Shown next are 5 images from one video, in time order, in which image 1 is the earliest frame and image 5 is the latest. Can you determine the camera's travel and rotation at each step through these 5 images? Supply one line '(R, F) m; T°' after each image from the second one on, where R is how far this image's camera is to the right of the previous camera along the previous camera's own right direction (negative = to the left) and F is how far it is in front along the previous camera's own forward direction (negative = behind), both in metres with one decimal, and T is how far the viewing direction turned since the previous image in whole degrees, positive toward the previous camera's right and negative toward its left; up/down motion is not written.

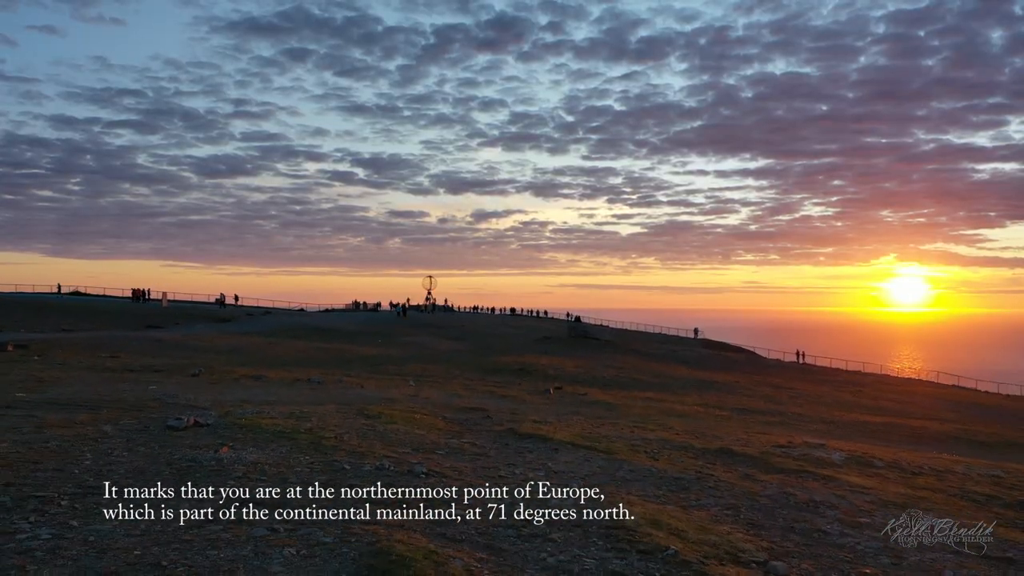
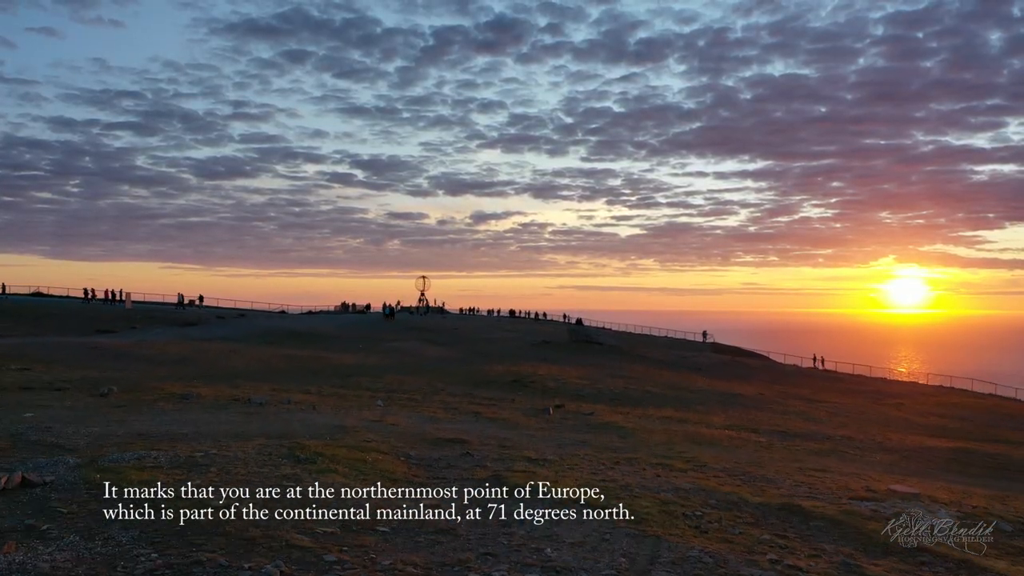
(+0.3, +5.0) m; 0°
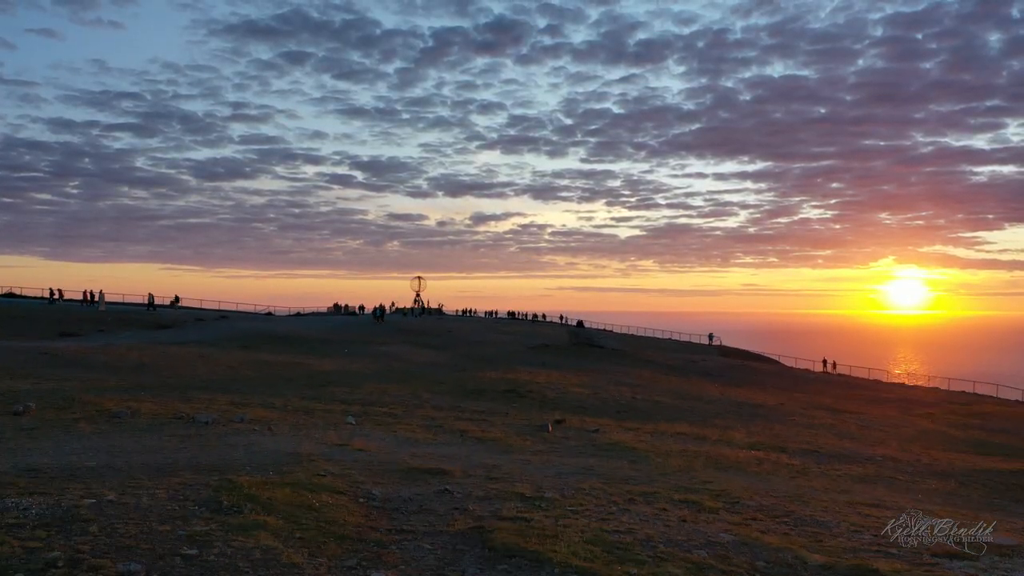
(+0.2, +3.2) m; 0°
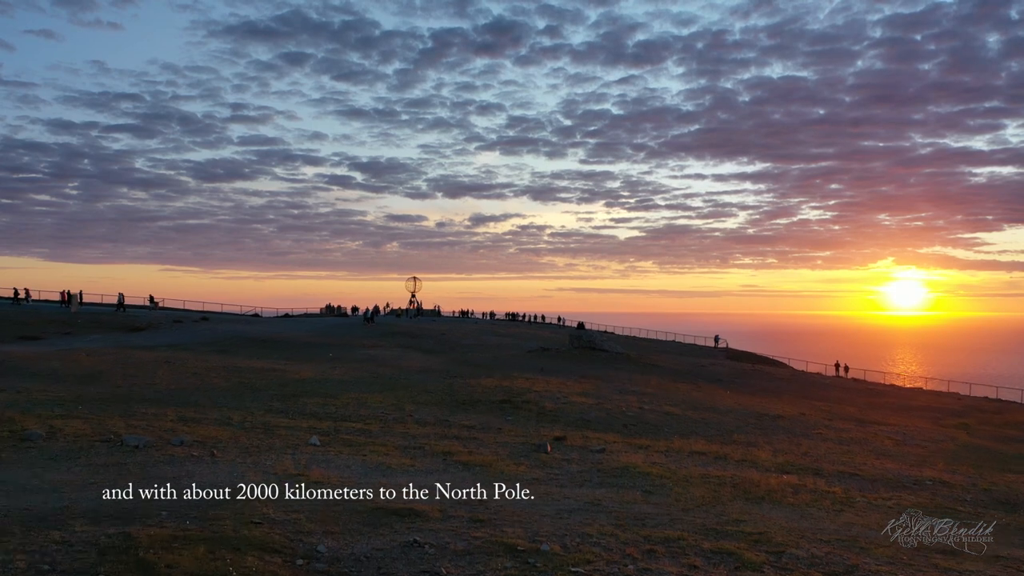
(+0.1, +2.9) m; 0°
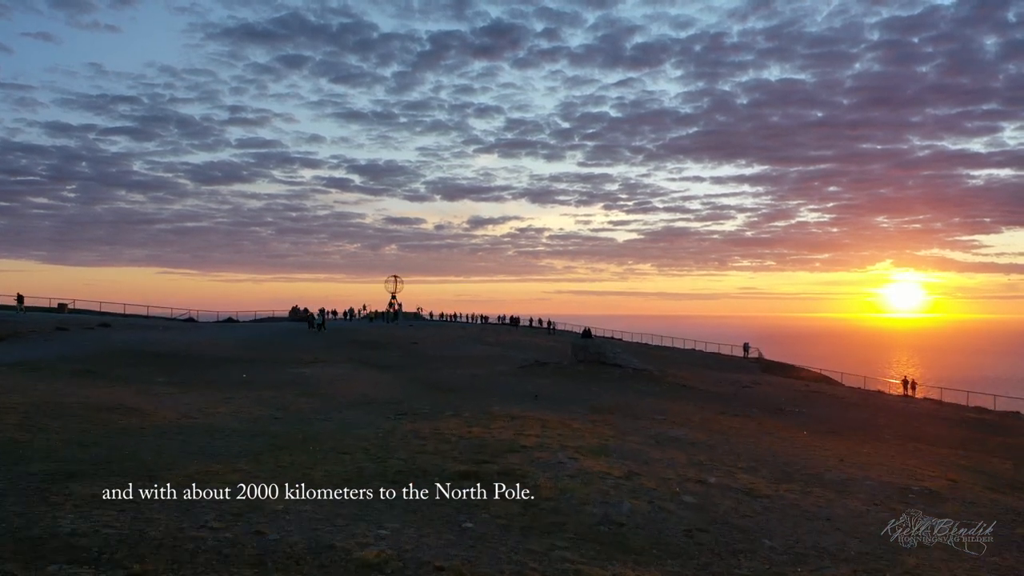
(+0.6, +11.4) m; 0°
